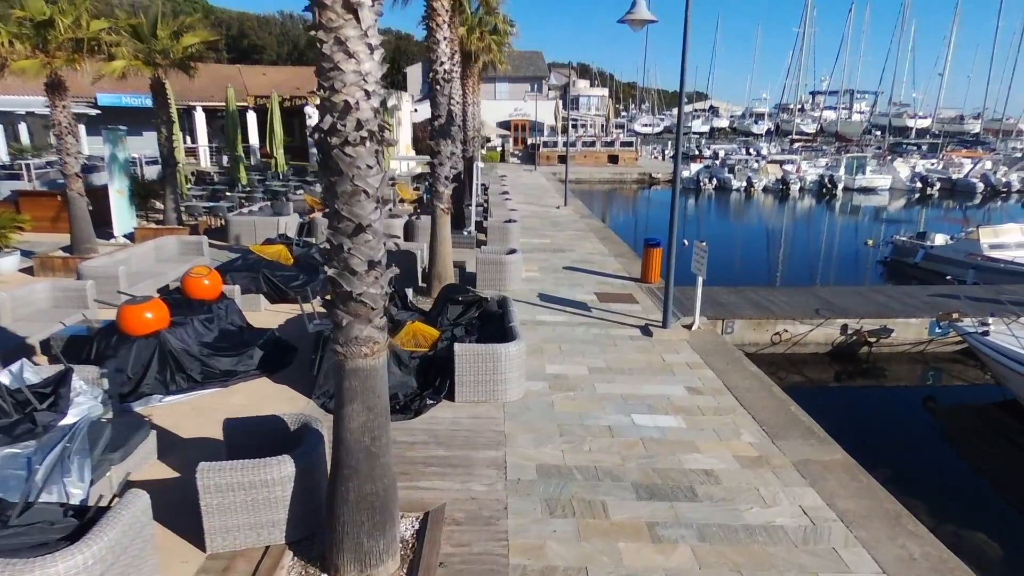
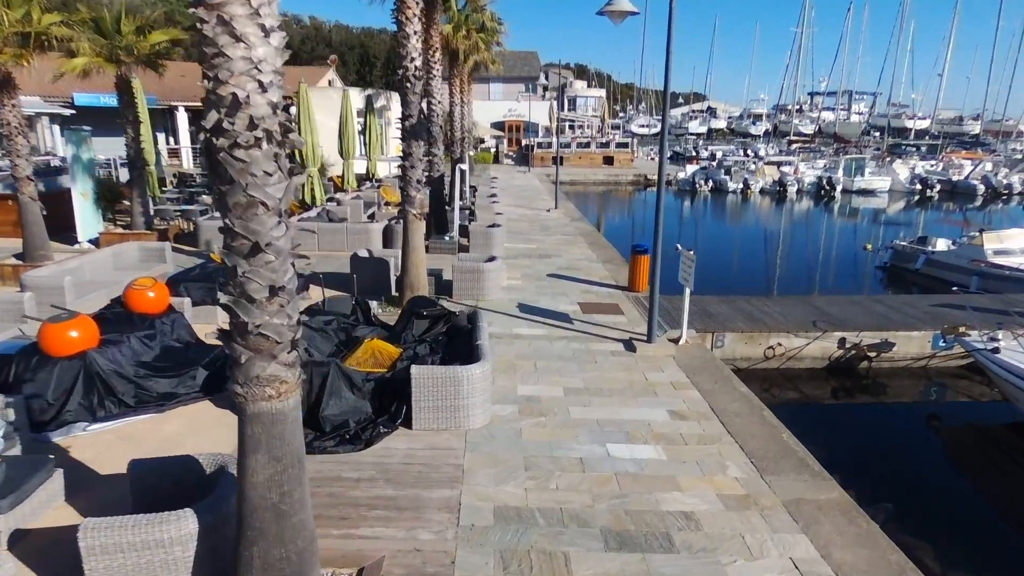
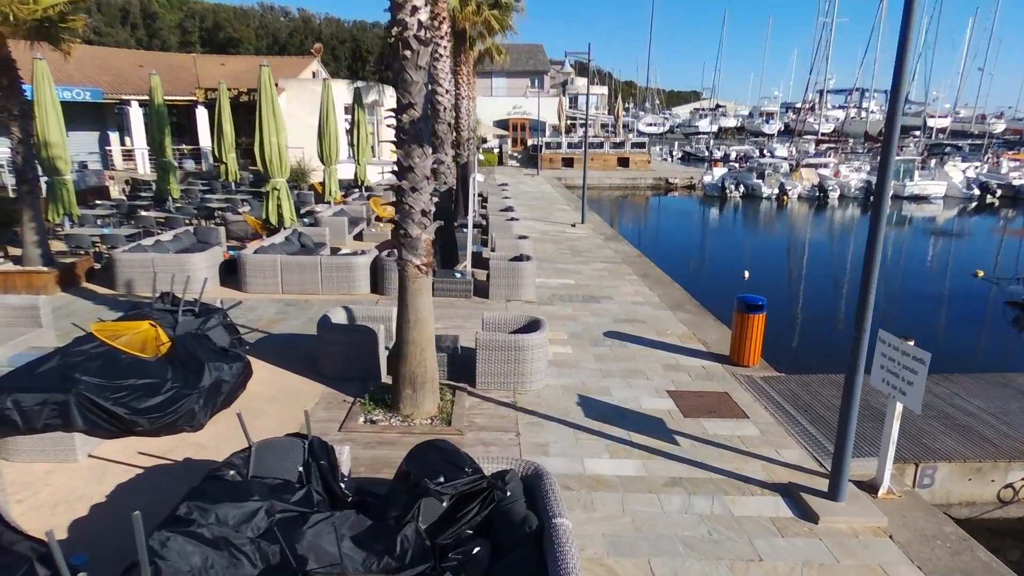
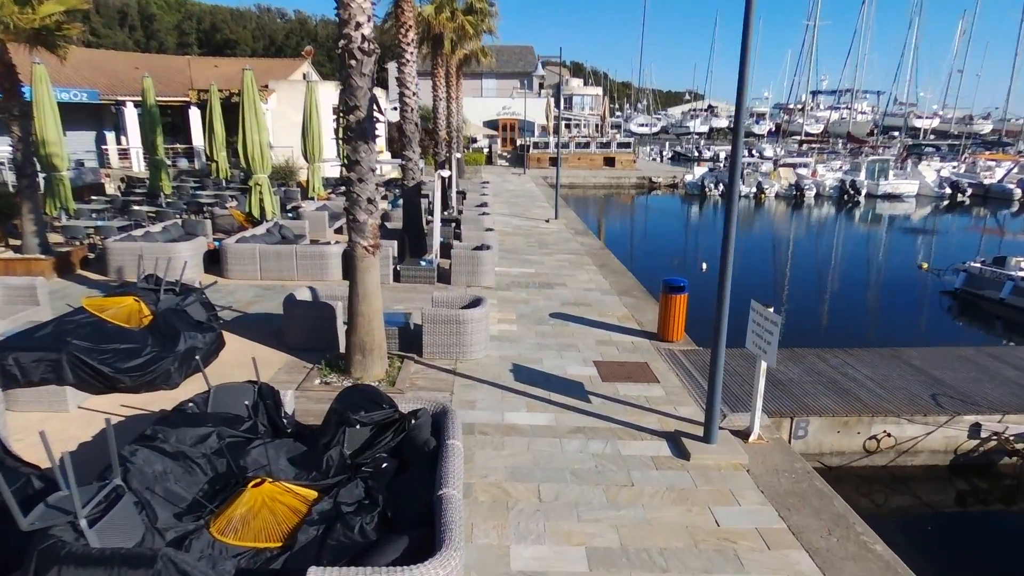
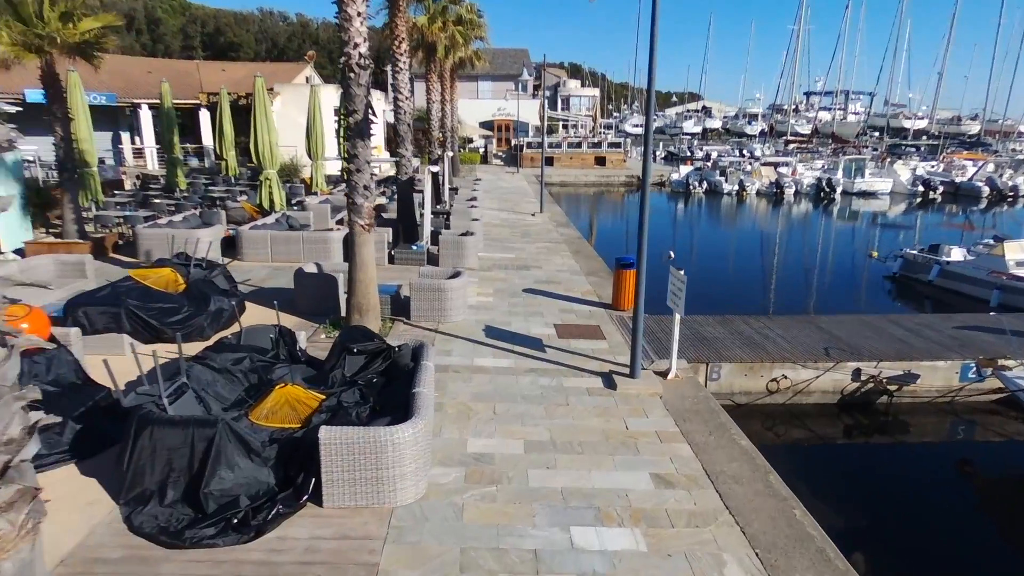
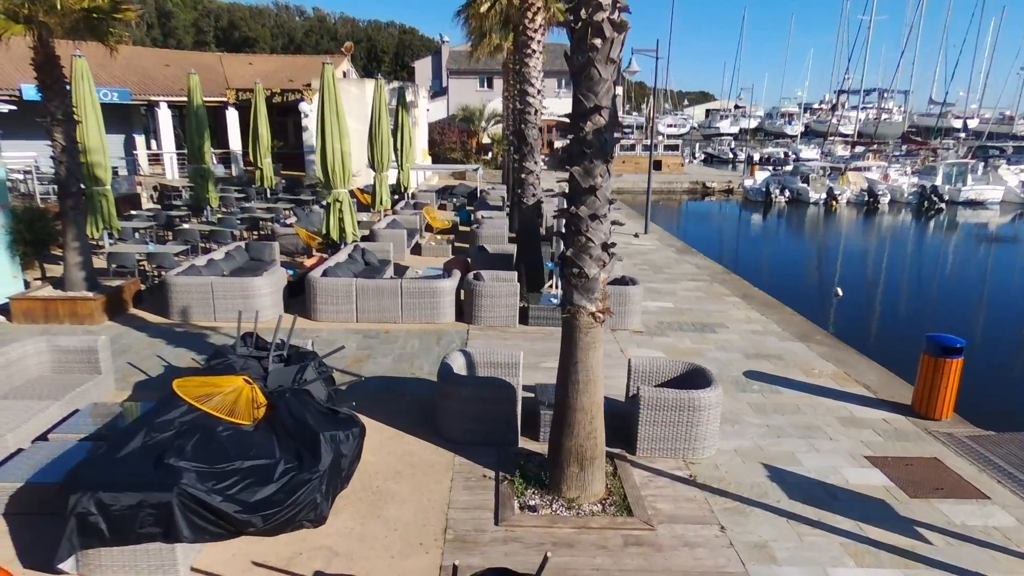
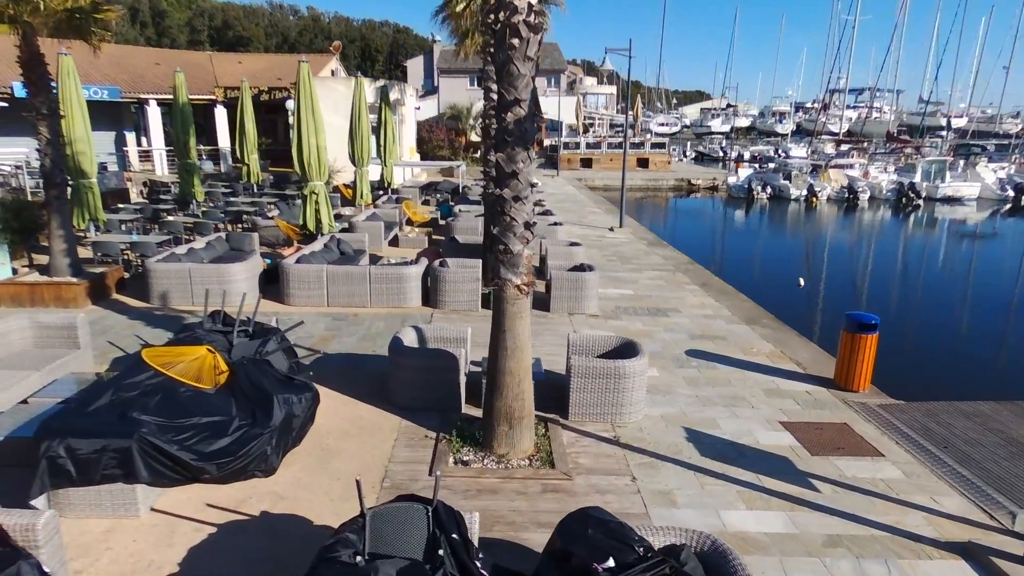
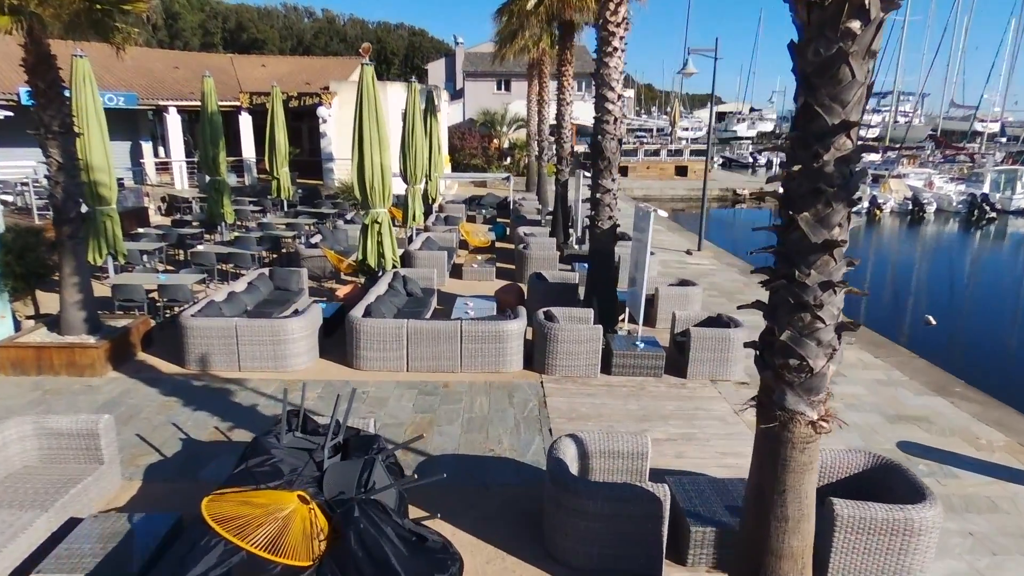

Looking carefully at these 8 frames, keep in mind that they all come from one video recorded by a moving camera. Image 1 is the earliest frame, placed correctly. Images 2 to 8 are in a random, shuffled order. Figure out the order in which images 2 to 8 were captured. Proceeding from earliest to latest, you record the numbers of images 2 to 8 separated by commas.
2, 5, 4, 3, 7, 6, 8
